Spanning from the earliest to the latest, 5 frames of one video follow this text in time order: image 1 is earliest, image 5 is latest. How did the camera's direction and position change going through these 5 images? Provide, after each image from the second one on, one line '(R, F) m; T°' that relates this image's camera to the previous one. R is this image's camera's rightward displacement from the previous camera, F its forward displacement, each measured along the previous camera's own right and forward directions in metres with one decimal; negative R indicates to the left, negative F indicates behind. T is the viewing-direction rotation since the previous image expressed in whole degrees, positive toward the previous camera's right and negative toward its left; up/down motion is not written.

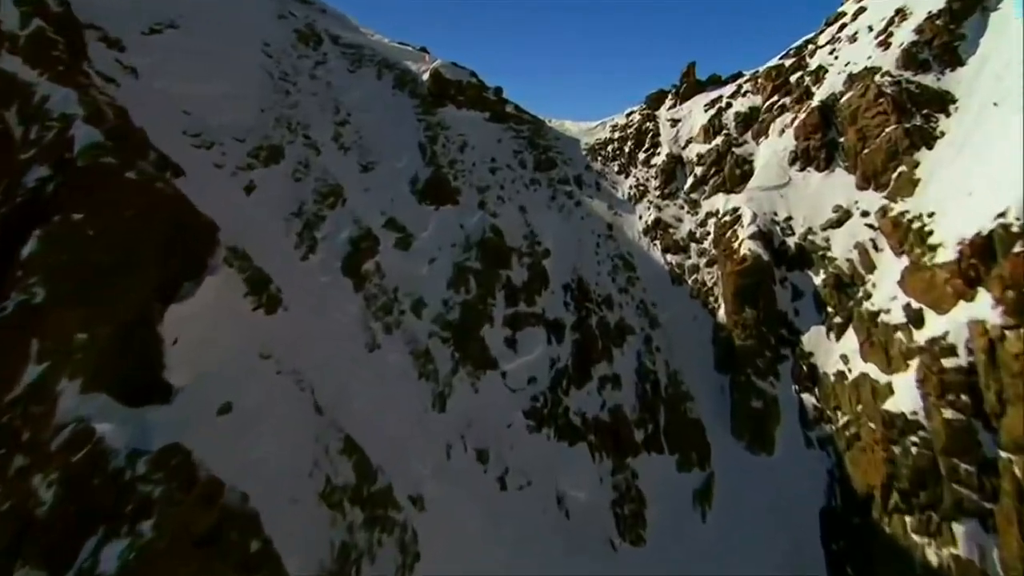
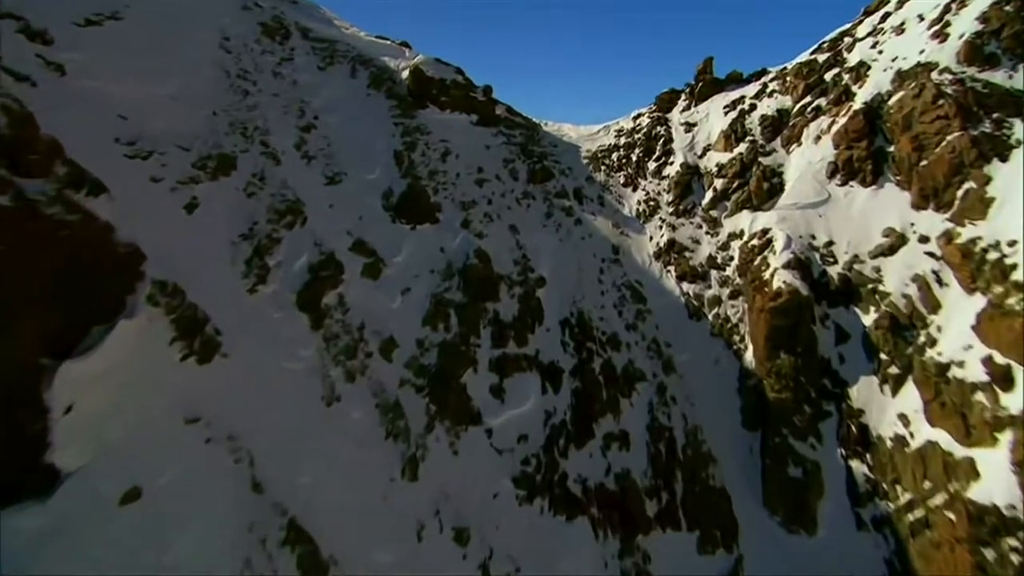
(+0.3, +2.8) m; 0°
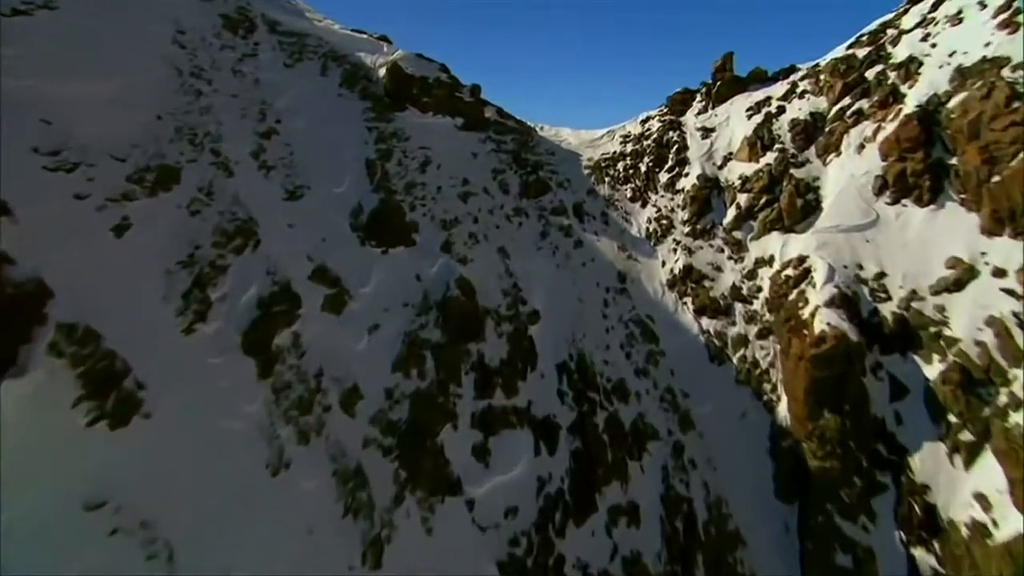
(+0.3, +2.4) m; 0°
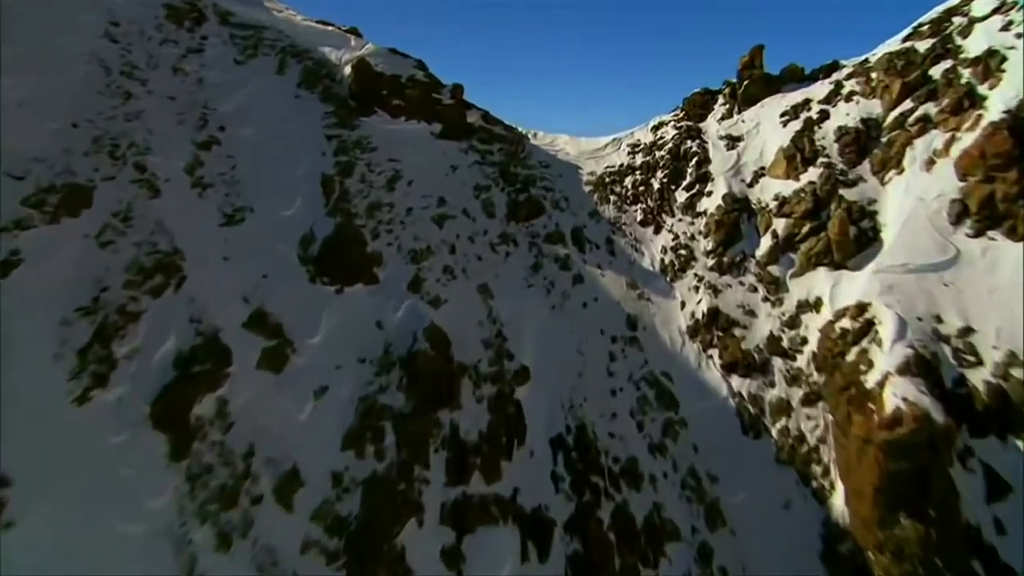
(+0.3, +2.7) m; 0°
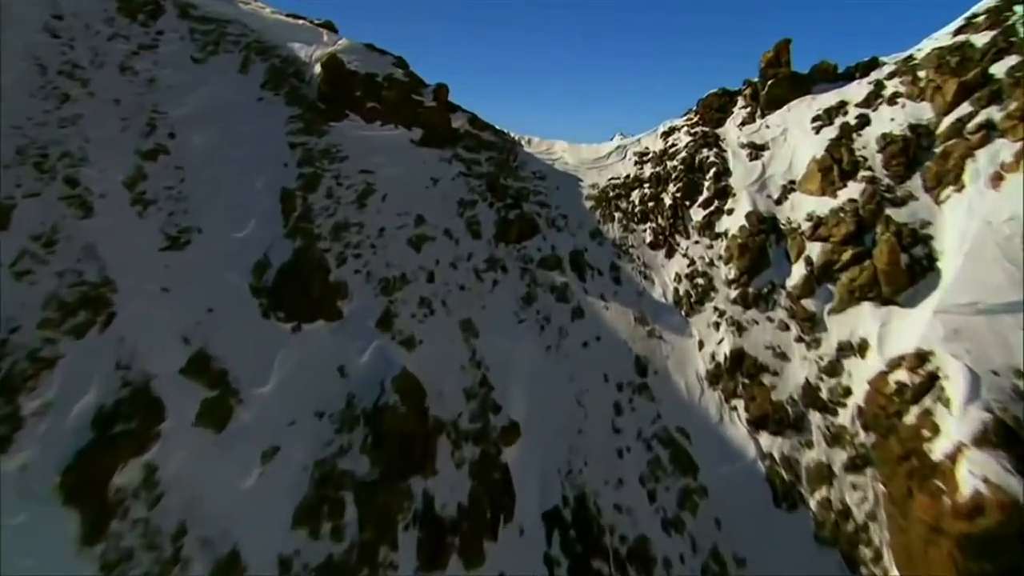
(+0.2, +1.8) m; 0°
